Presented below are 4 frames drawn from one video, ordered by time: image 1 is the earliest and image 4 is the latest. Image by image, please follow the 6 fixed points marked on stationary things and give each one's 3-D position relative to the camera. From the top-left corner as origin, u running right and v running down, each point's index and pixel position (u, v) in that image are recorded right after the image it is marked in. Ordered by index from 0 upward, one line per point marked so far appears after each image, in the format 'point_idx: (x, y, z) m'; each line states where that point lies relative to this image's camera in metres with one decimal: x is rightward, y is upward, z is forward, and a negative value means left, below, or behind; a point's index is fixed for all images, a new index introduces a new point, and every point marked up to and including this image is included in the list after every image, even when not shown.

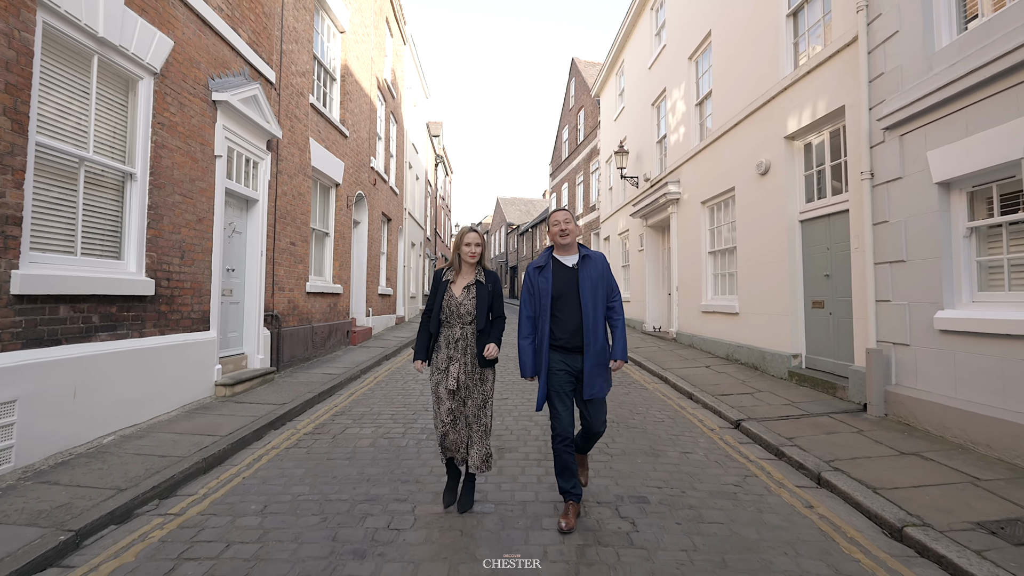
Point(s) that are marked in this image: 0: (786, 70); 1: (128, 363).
0: (+3.4, +2.7, +6.3) m
1: (-3.1, -0.6, +4.1) m
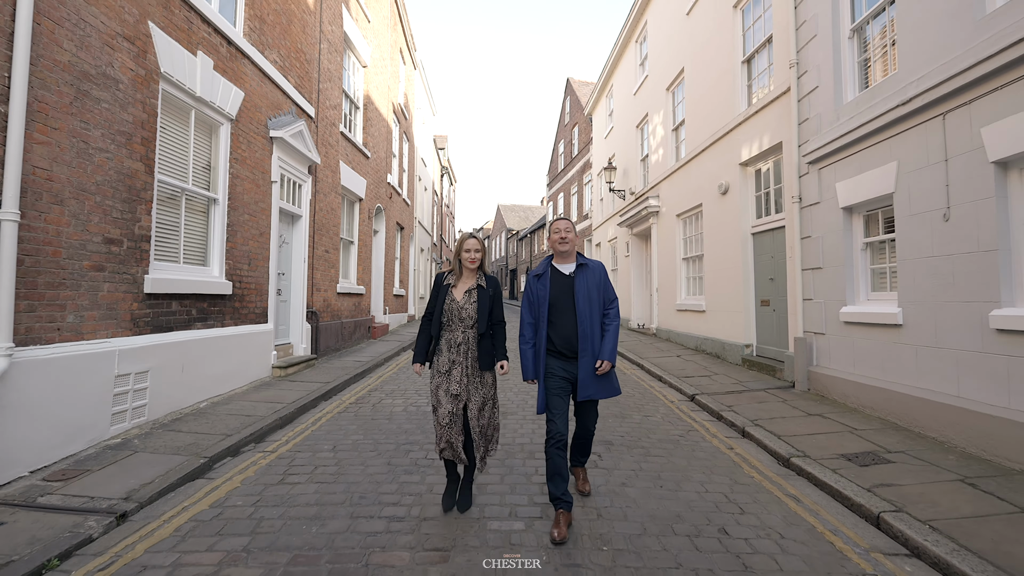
0: (+3.4, +2.7, +7.5) m
1: (-3.1, -0.6, +5.3) m
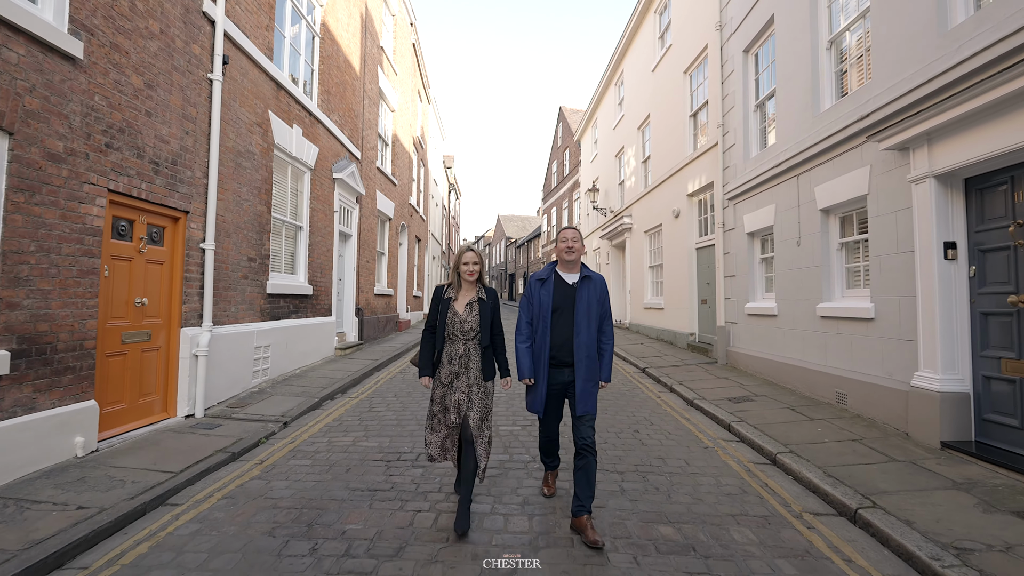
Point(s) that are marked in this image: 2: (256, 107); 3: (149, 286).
0: (+3.4, +2.7, +9.6) m
1: (-3.1, -0.6, +7.4) m
2: (-3.3, +2.3, +6.5) m
3: (-3.5, 0.0, +4.9) m
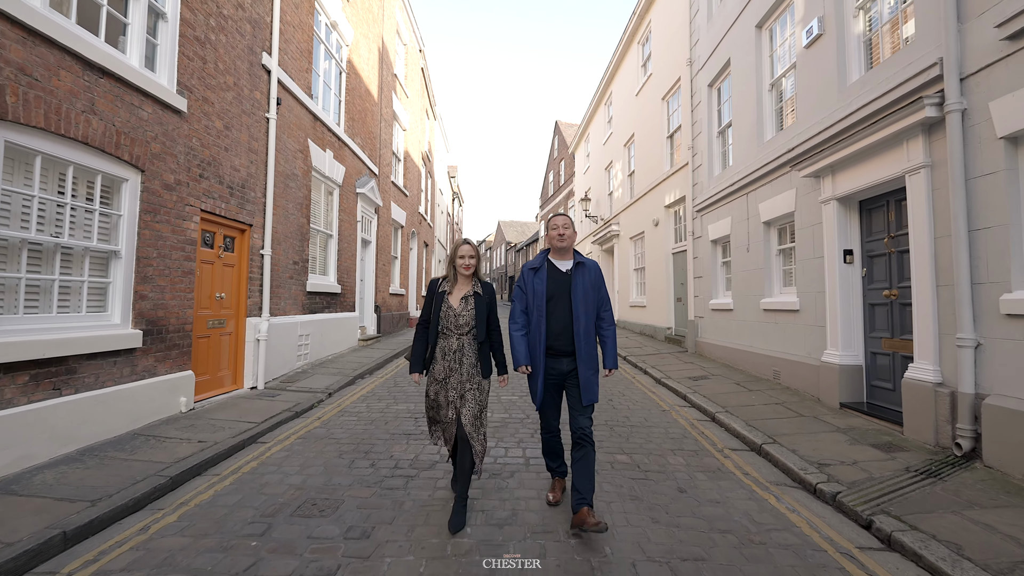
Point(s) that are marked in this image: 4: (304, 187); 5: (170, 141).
0: (+3.4, +2.7, +11.0) m
1: (-3.1, -0.6, +8.7) m
2: (-3.3, +2.3, +7.8) m
3: (-3.6, +0.1, +6.2) m
4: (-3.3, +1.6, +7.9) m
5: (-3.6, +1.5, +5.2) m
